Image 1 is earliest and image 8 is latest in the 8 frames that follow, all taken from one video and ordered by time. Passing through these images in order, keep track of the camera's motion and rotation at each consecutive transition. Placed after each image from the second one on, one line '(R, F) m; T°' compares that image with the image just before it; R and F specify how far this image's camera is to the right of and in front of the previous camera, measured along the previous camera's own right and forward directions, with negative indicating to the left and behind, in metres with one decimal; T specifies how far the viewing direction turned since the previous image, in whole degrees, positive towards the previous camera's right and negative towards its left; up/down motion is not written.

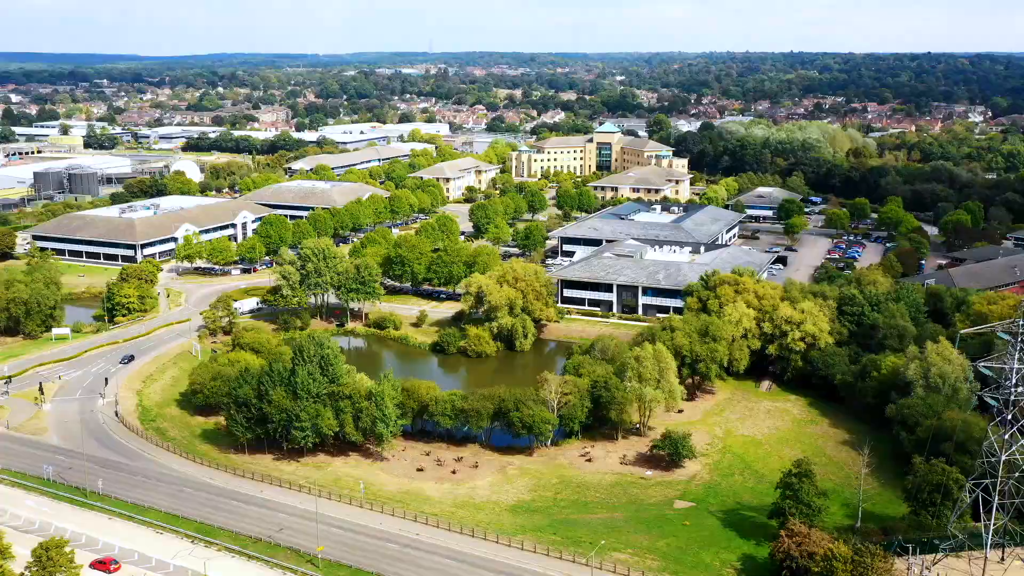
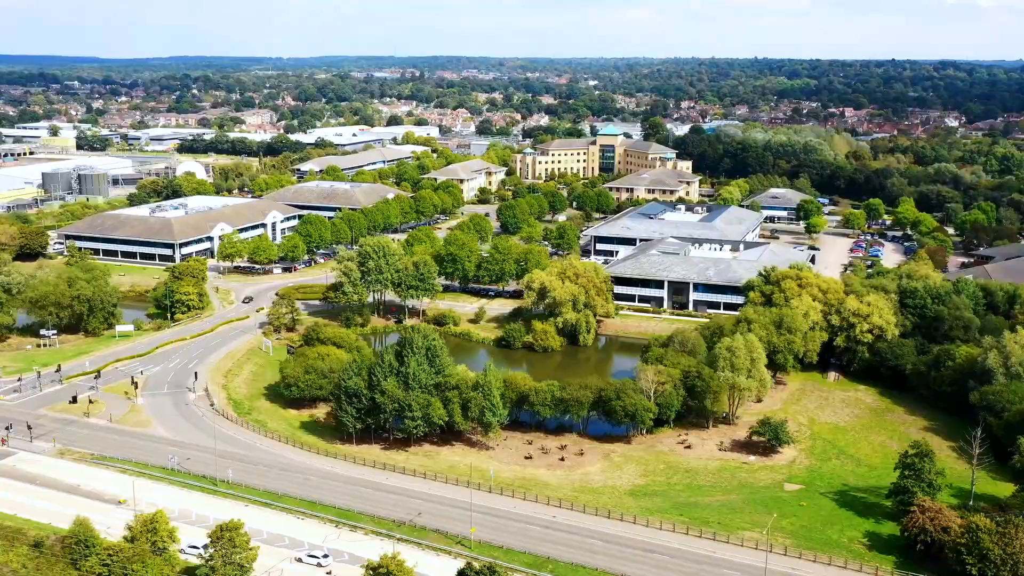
(-2.2, -0.4) m; +2°
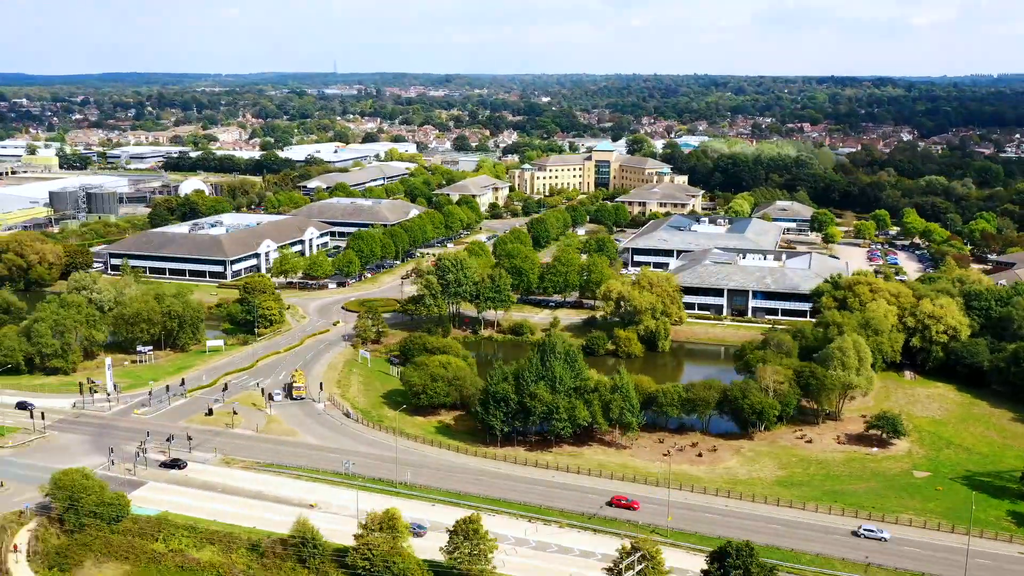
(-3.3, -0.8) m; +4°
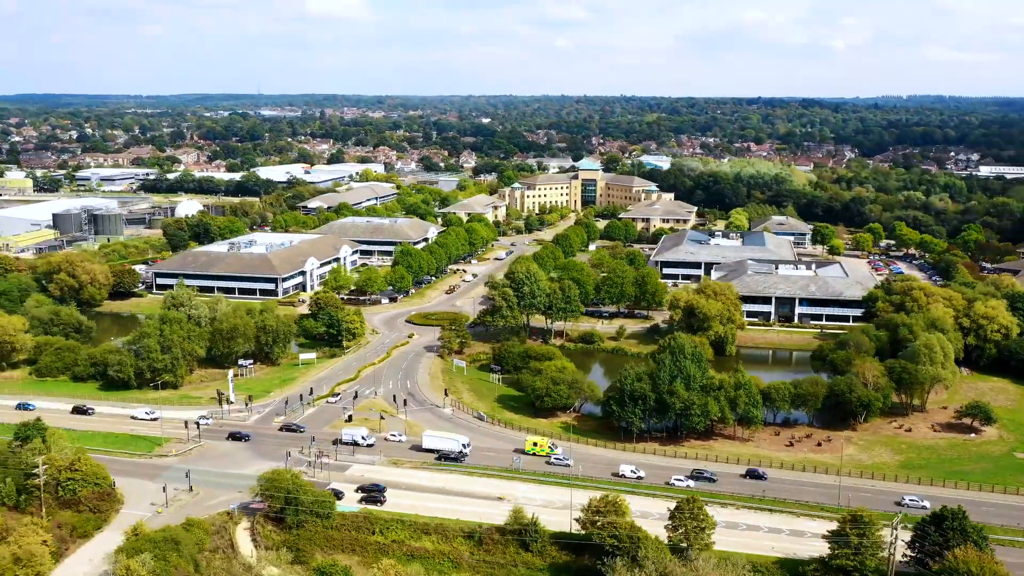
(-3.8, -1.0) m; +5°
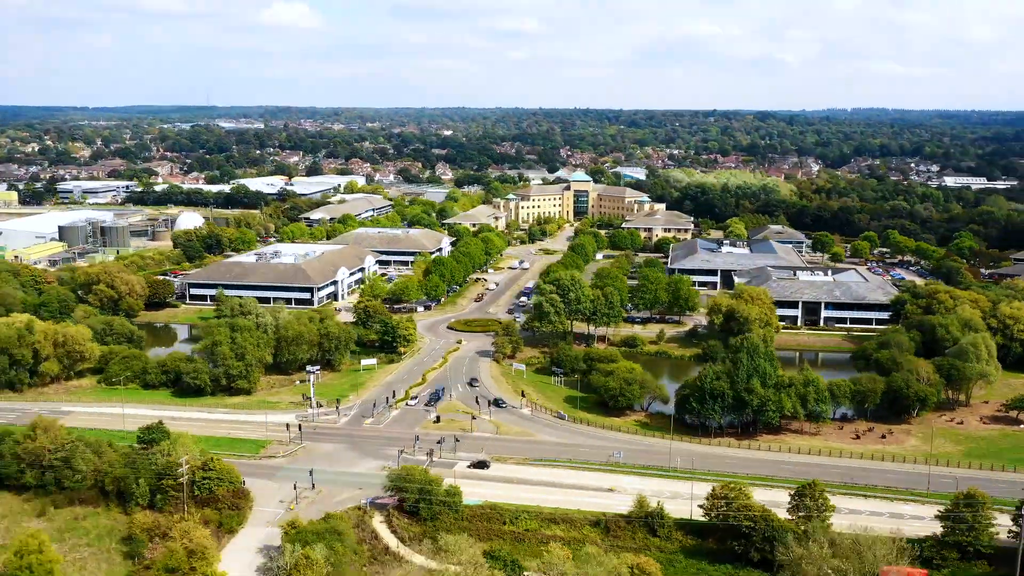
(-2.5, -0.8) m; +3°
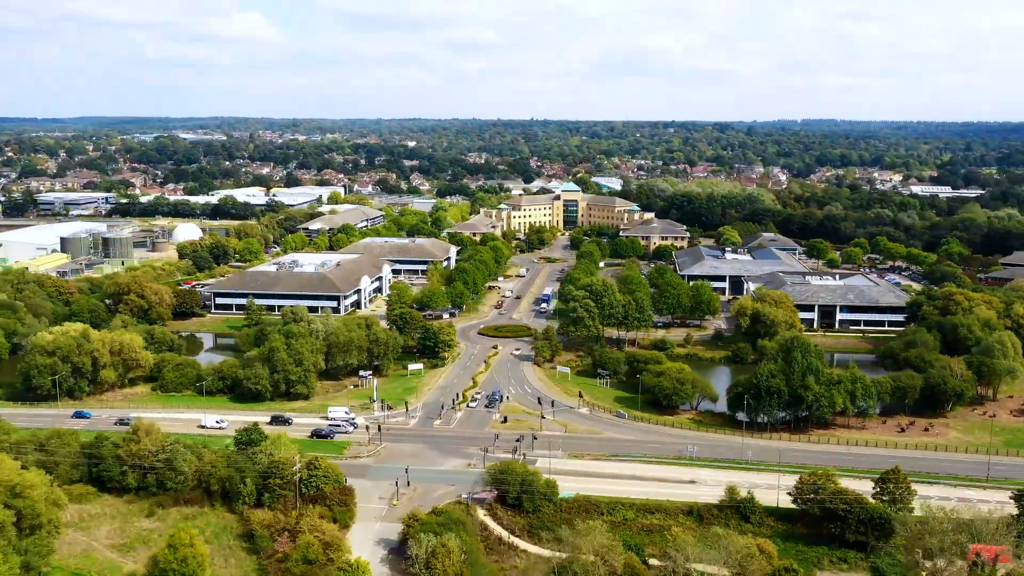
(-2.2, -0.7) m; +3°
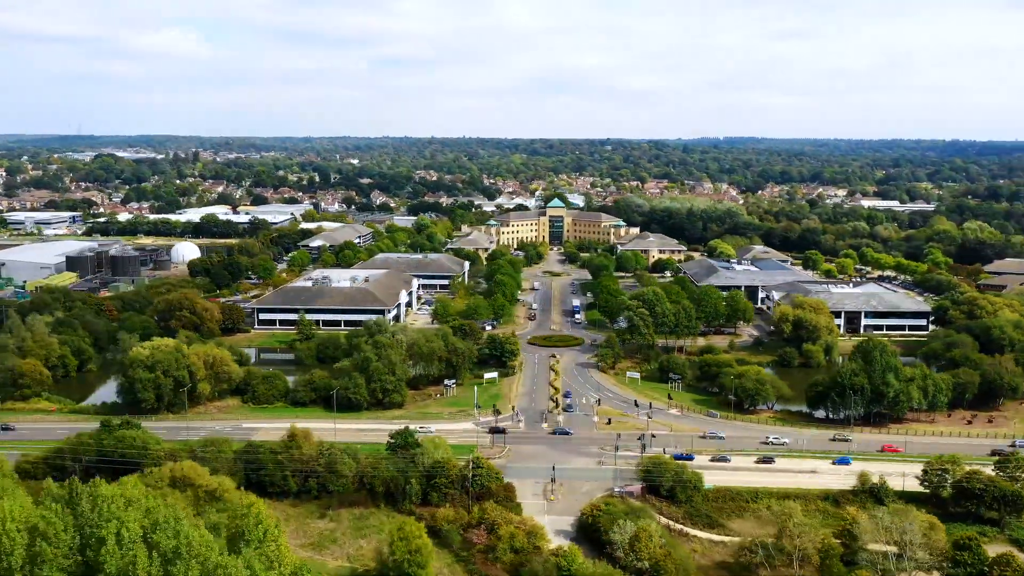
(-3.8, -0.9) m; +5°
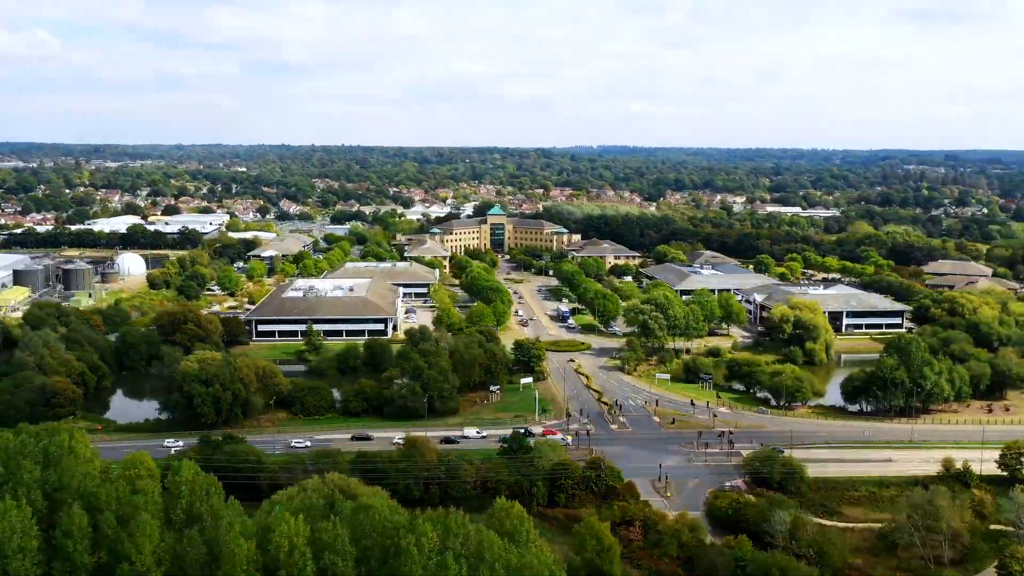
(-4.2, -0.1) m; +8°
